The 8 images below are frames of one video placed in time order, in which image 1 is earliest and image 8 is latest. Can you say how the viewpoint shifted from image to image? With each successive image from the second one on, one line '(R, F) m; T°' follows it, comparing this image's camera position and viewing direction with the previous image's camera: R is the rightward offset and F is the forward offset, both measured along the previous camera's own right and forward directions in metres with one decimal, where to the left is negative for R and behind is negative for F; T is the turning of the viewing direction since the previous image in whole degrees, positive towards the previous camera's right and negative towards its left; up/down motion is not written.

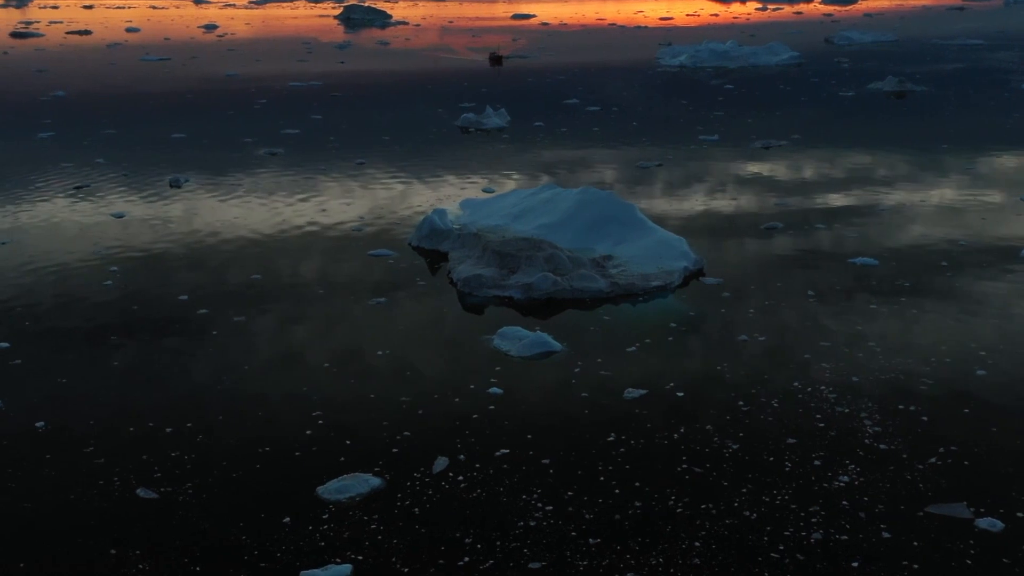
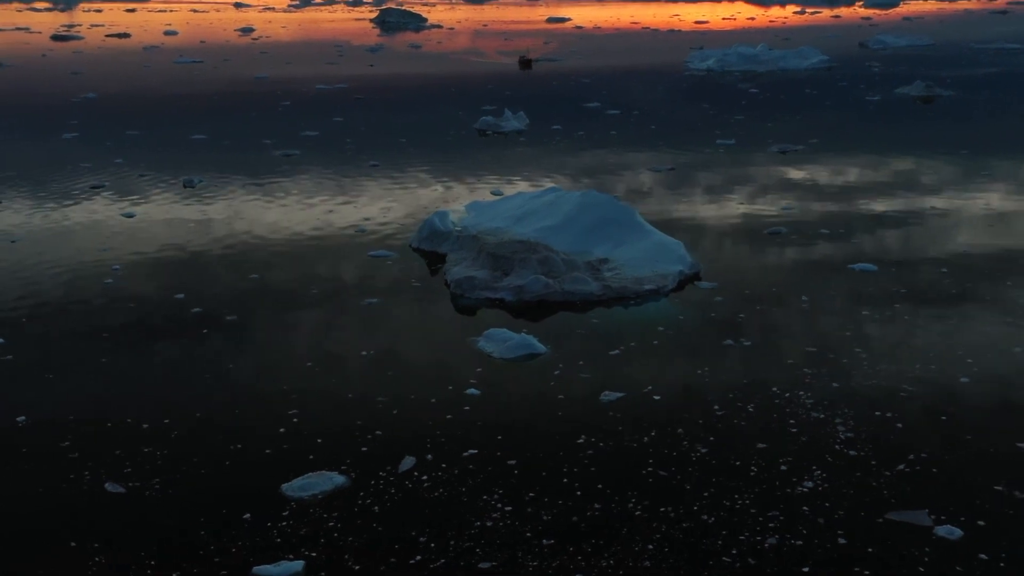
(+0.3, 0.0) m; -2°
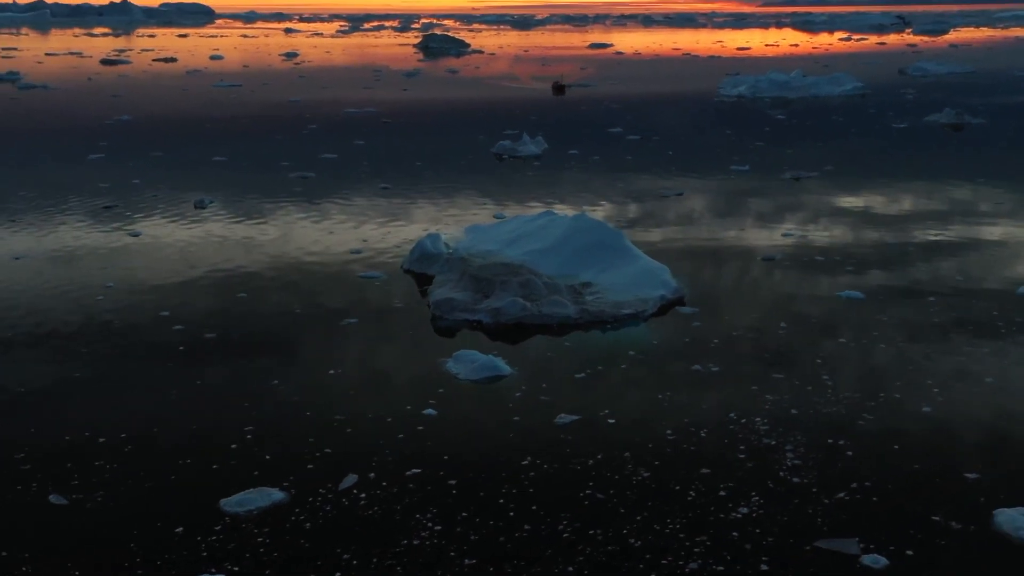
(+0.4, 0.0) m; -2°
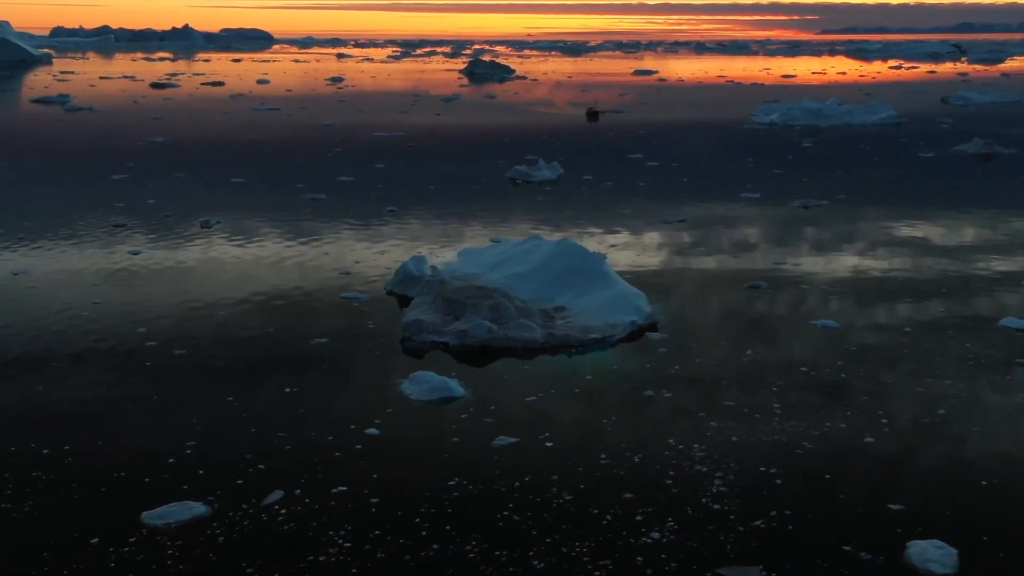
(+0.5, 0.0) m; -2°
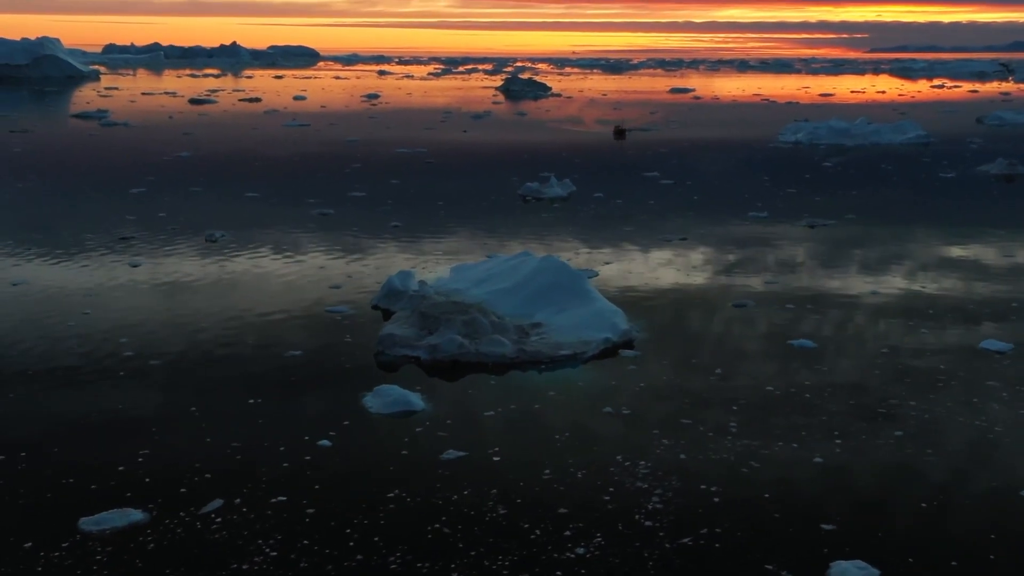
(+0.4, 0.0) m; -2°
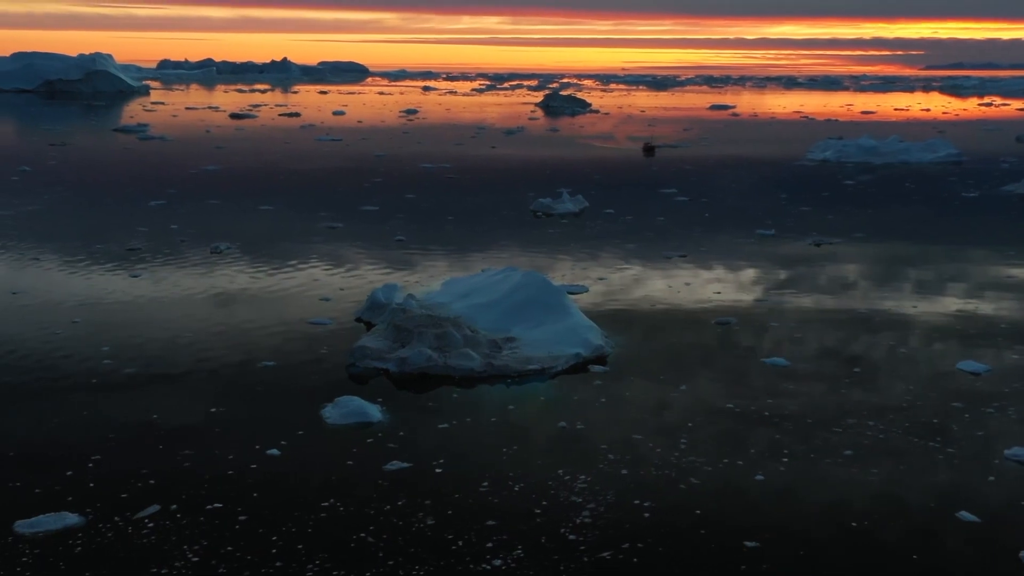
(+0.5, 0.0) m; -2°
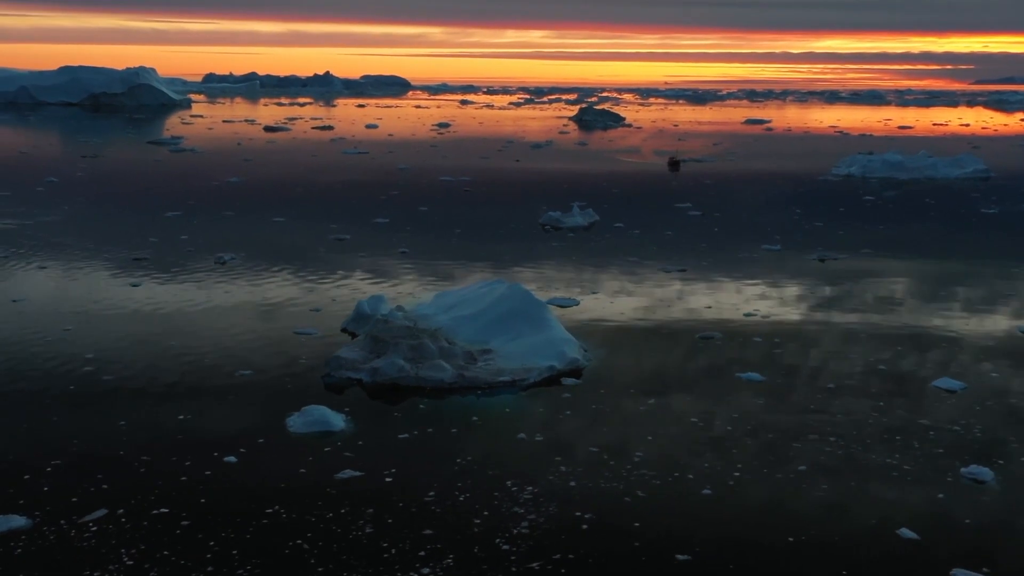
(+0.4, 0.0) m; -2°
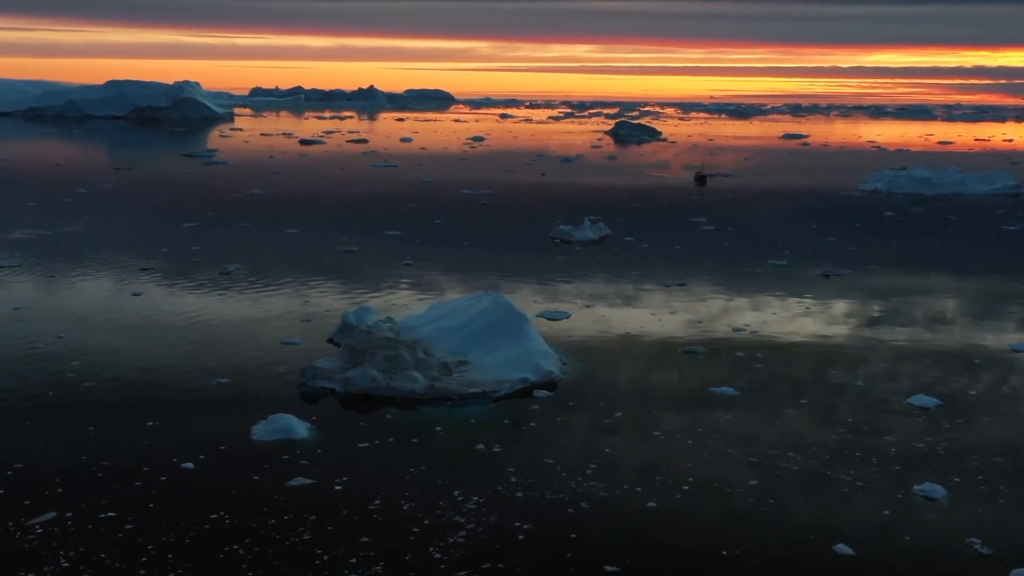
(+0.4, 0.0) m; -2°
